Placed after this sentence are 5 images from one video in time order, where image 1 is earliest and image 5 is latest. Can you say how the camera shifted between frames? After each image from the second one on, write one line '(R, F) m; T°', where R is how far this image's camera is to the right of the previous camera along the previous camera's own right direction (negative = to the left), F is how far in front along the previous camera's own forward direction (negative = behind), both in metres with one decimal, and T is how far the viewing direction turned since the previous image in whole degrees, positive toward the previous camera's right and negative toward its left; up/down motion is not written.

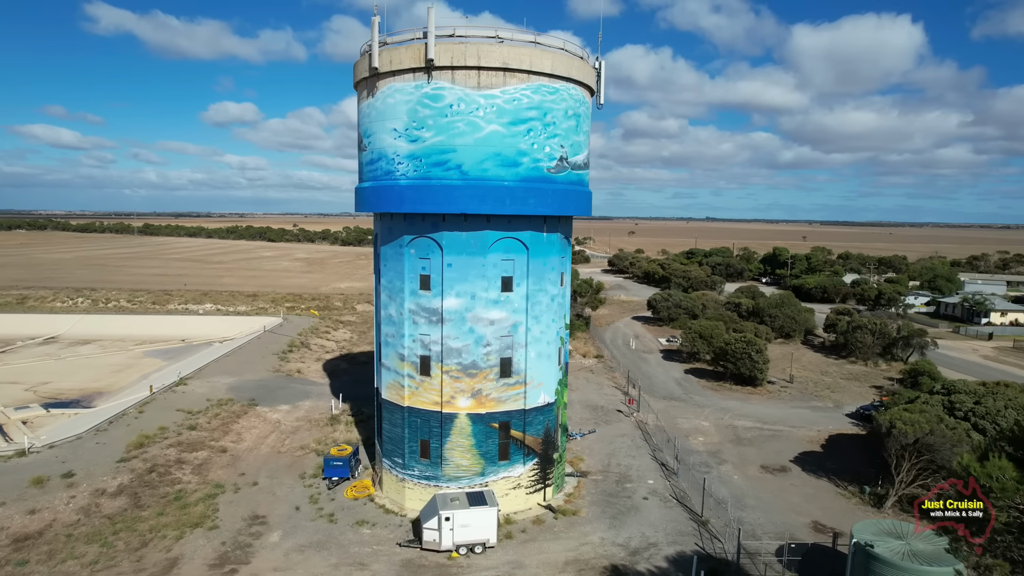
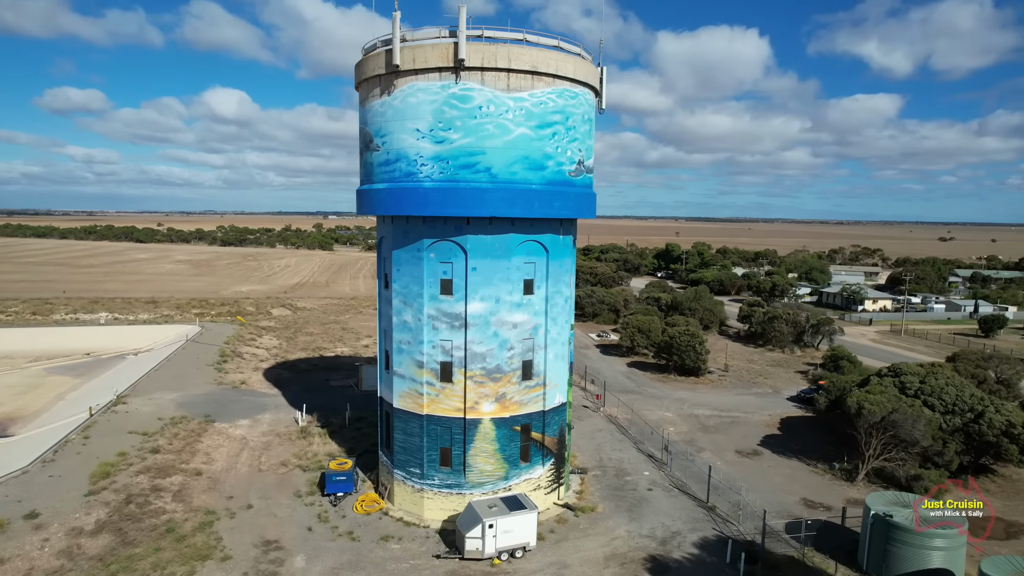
(-4.5, +0.4) m; +10°
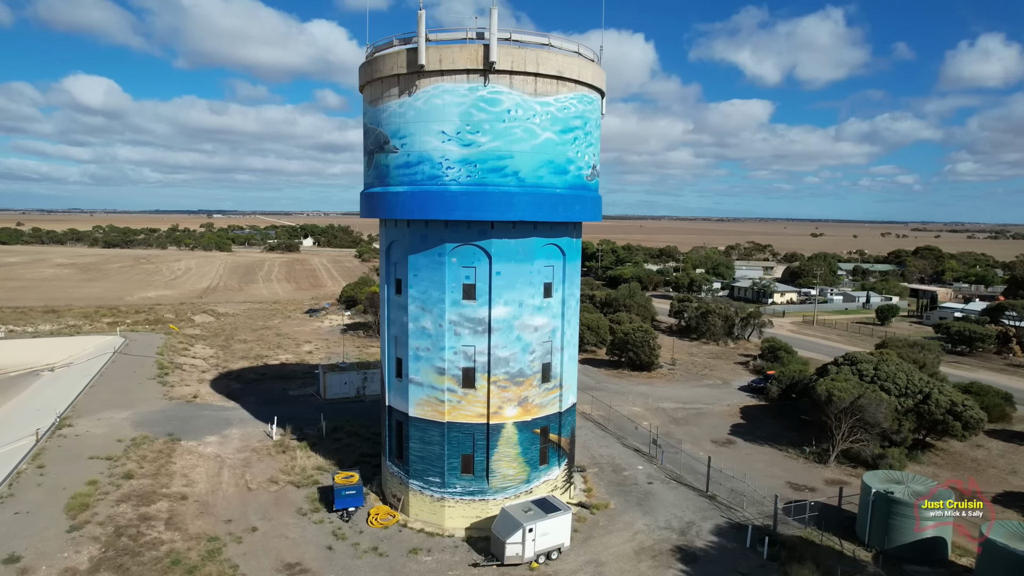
(-3.9, +0.3) m; +9°
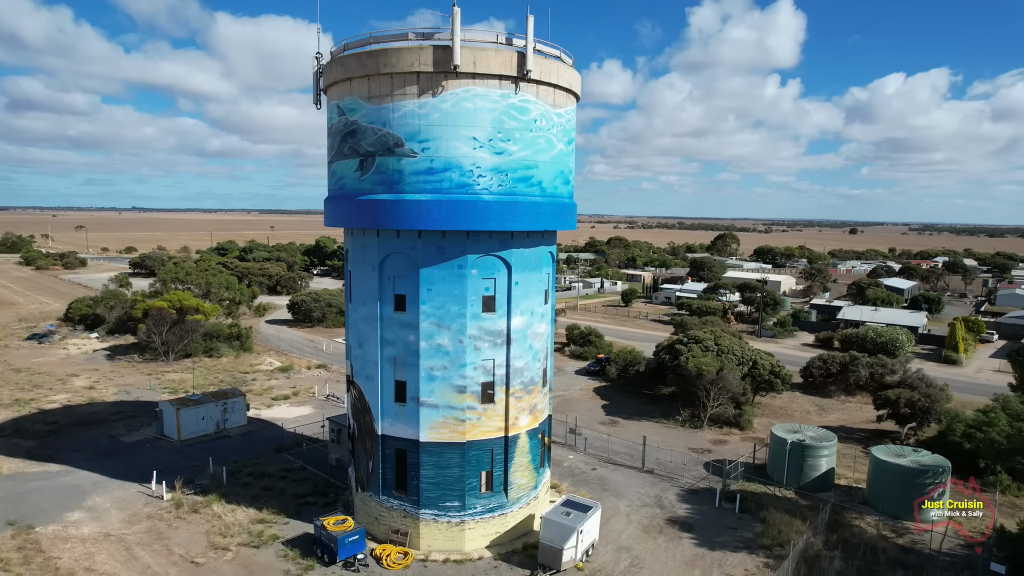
(-9.4, +2.4) m; +27°
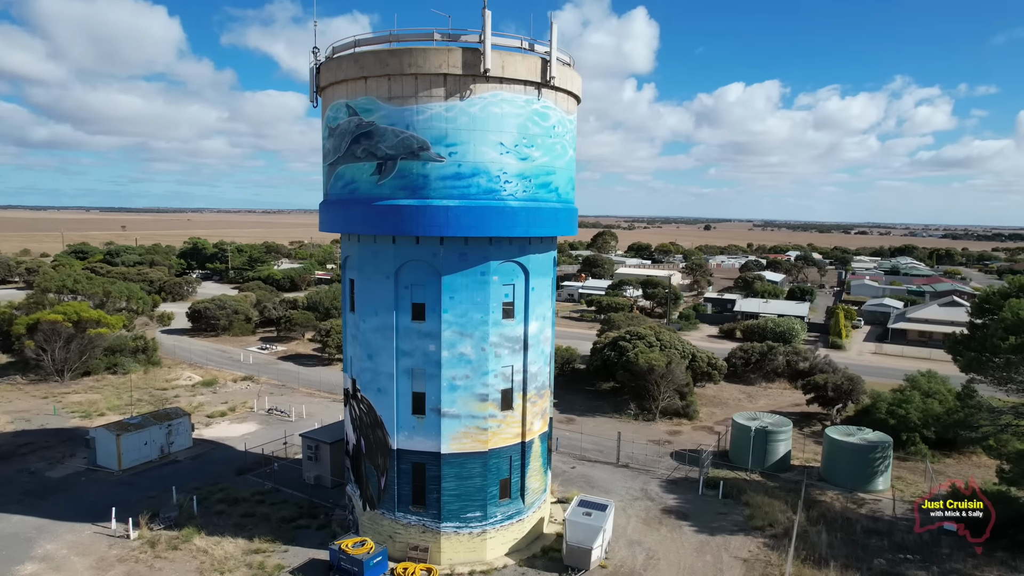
(-4.3, +0.5) m; +11°
